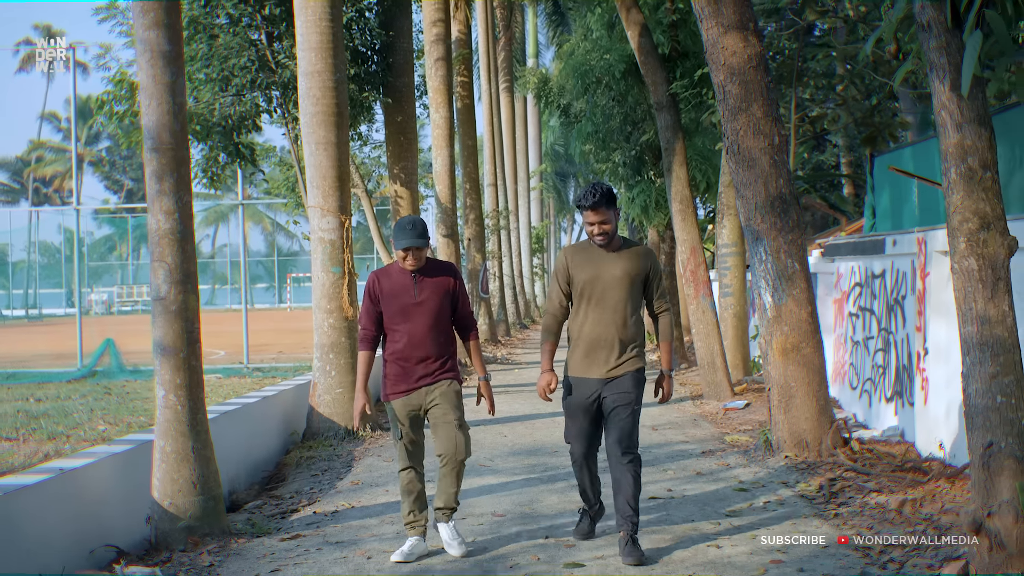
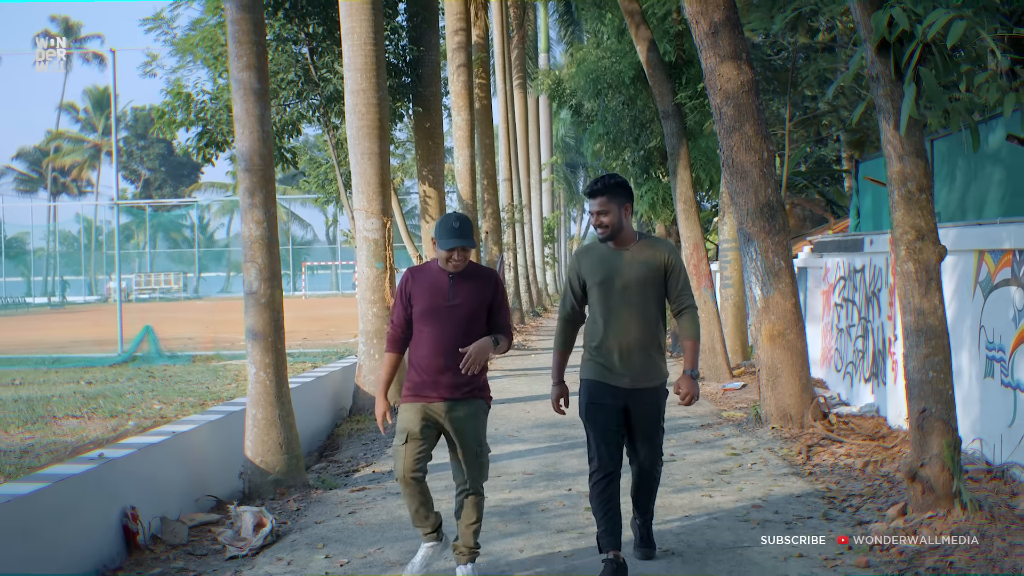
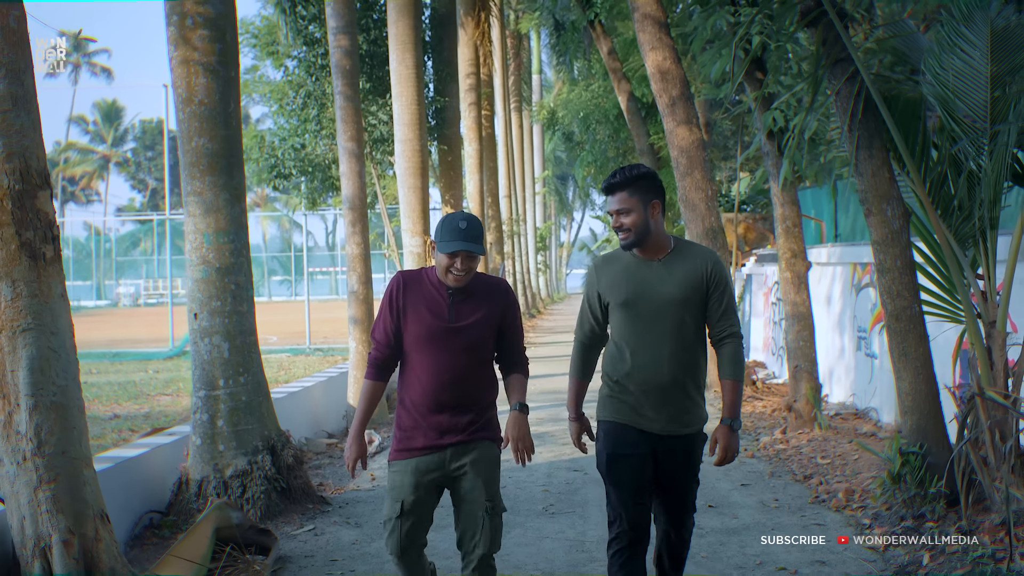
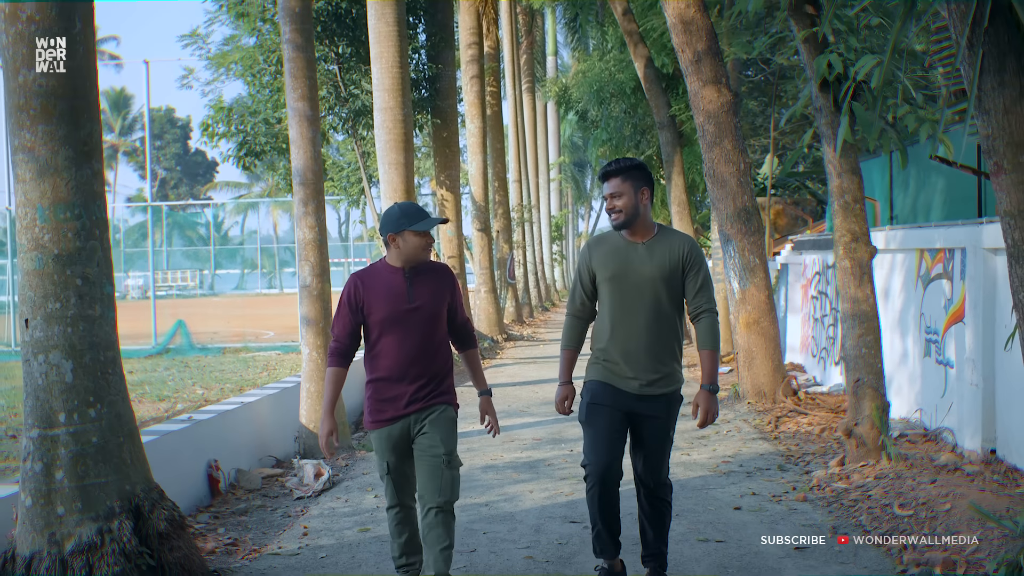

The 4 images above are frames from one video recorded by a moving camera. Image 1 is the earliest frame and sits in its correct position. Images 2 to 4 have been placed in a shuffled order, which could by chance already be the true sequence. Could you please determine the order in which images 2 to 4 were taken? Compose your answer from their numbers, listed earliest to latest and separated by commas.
2, 4, 3
